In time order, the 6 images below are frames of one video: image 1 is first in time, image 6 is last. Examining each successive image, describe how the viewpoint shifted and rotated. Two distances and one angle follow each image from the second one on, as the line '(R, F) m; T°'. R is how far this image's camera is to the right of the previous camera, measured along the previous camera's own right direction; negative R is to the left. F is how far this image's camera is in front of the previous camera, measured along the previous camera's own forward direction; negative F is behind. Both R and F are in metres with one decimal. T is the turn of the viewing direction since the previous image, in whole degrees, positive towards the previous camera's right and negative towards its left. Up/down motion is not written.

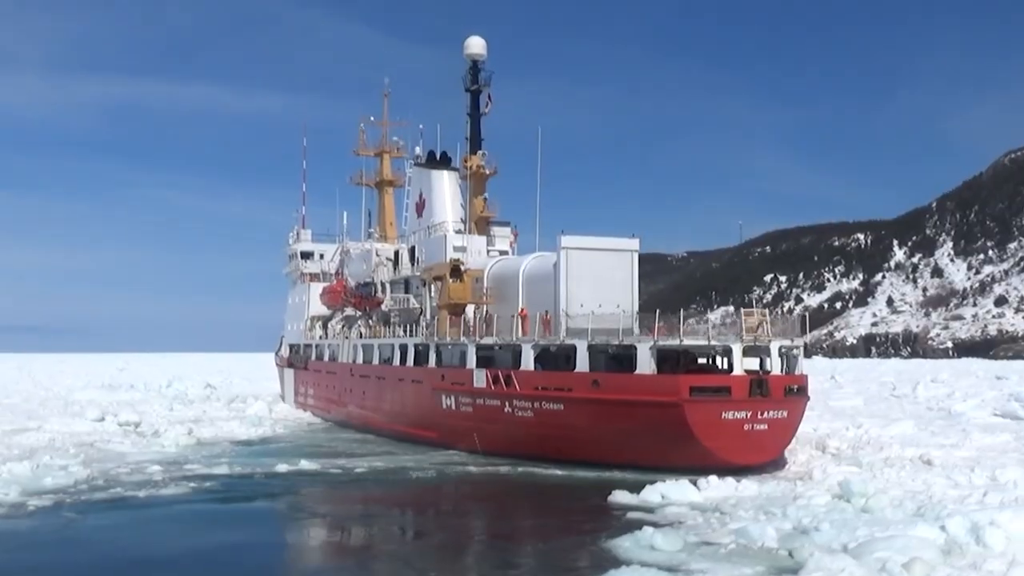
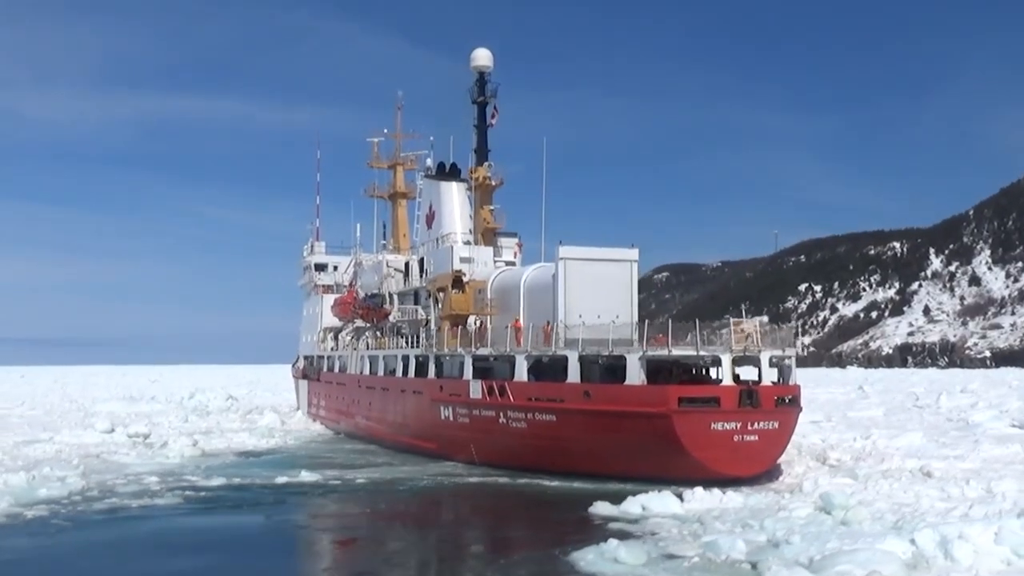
(+0.6, 0.0) m; -2°
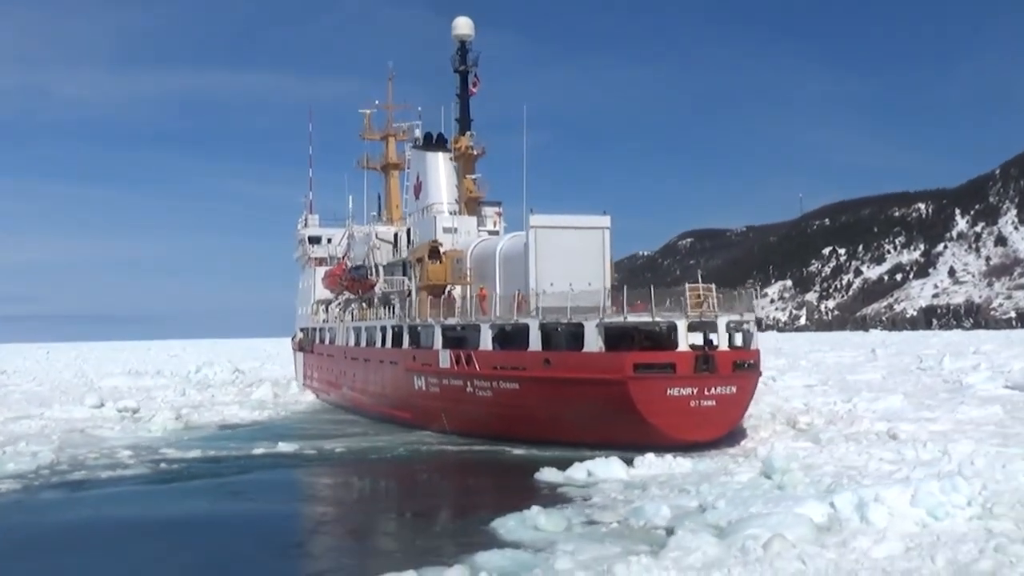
(+0.9, +0.1) m; -1°
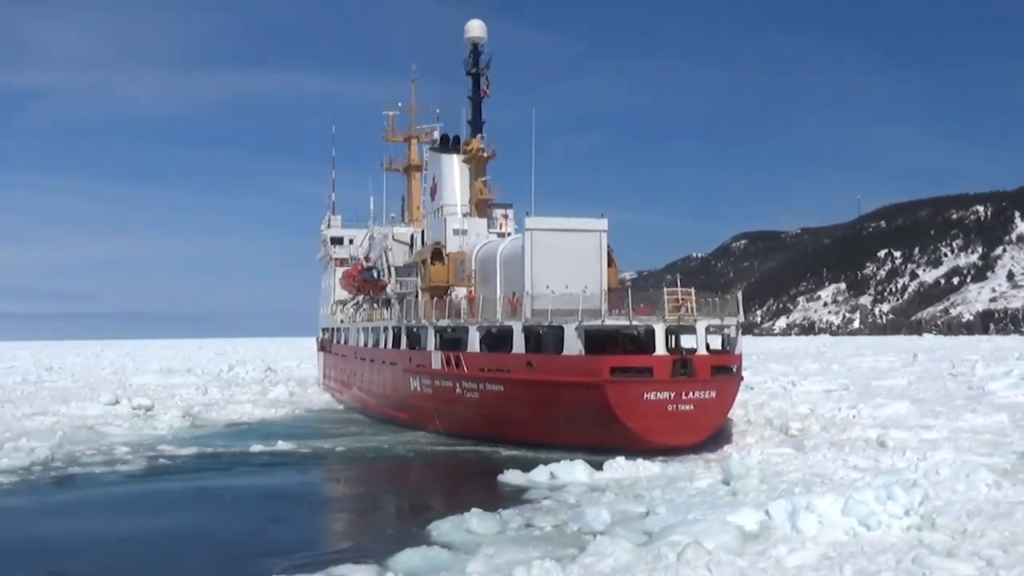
(+0.9, 0.0) m; -3°
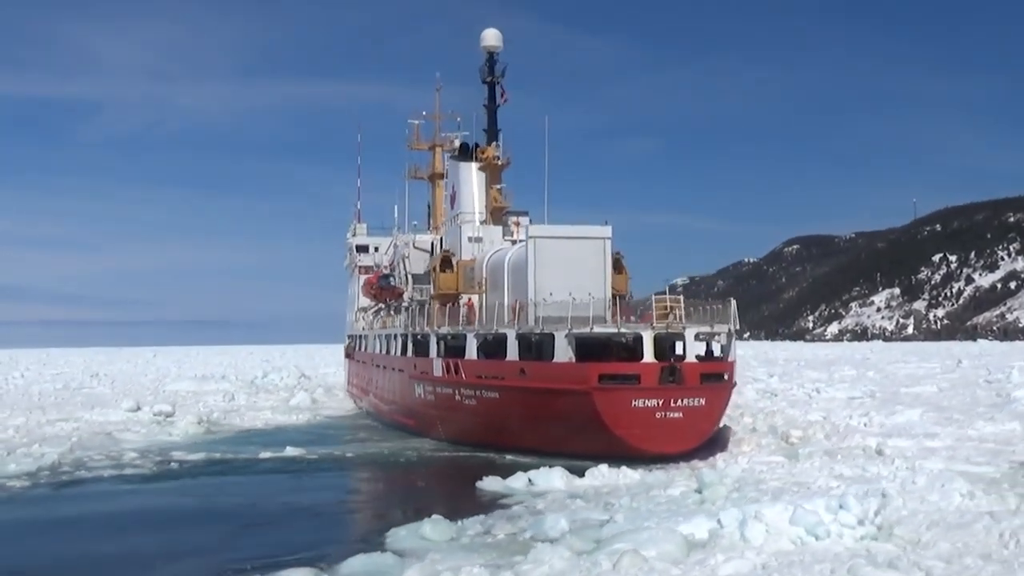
(+0.8, -0.1) m; -3°
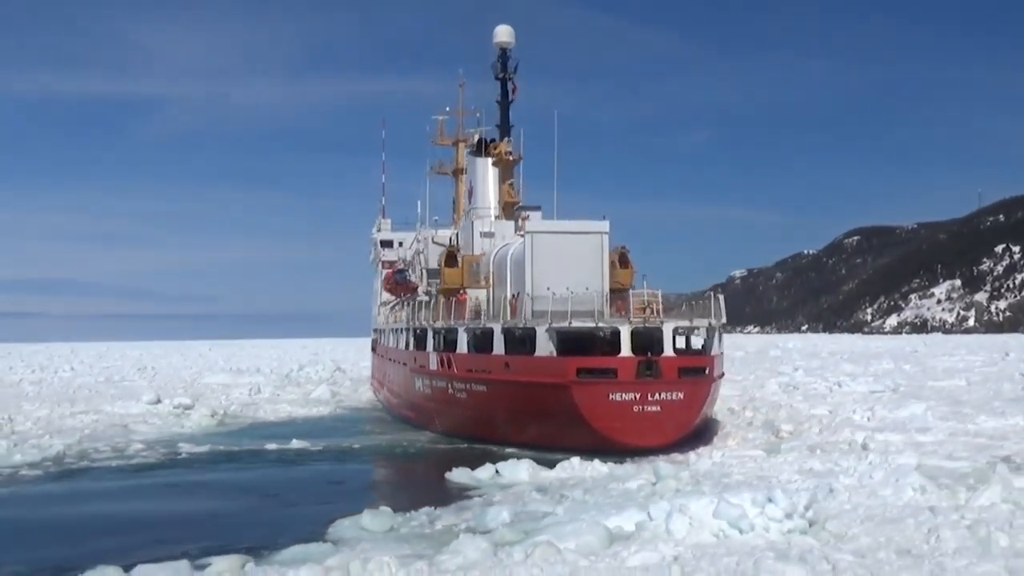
(+1.0, -0.1) m; -3°
